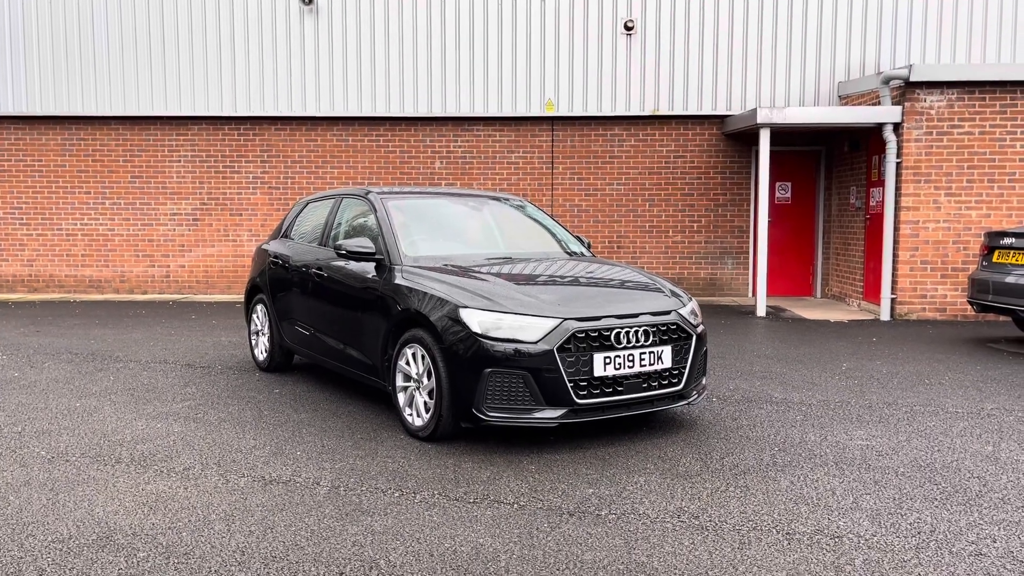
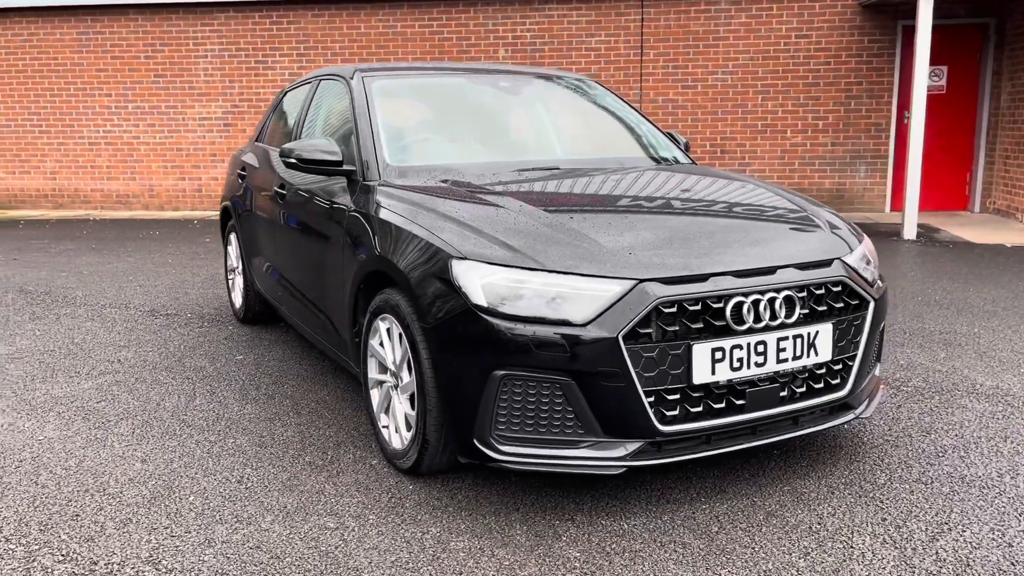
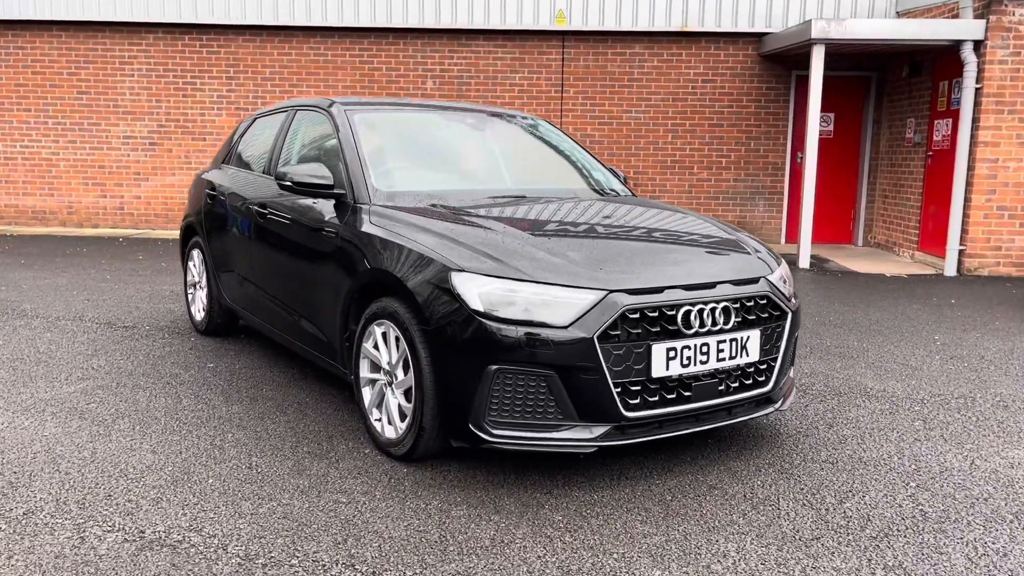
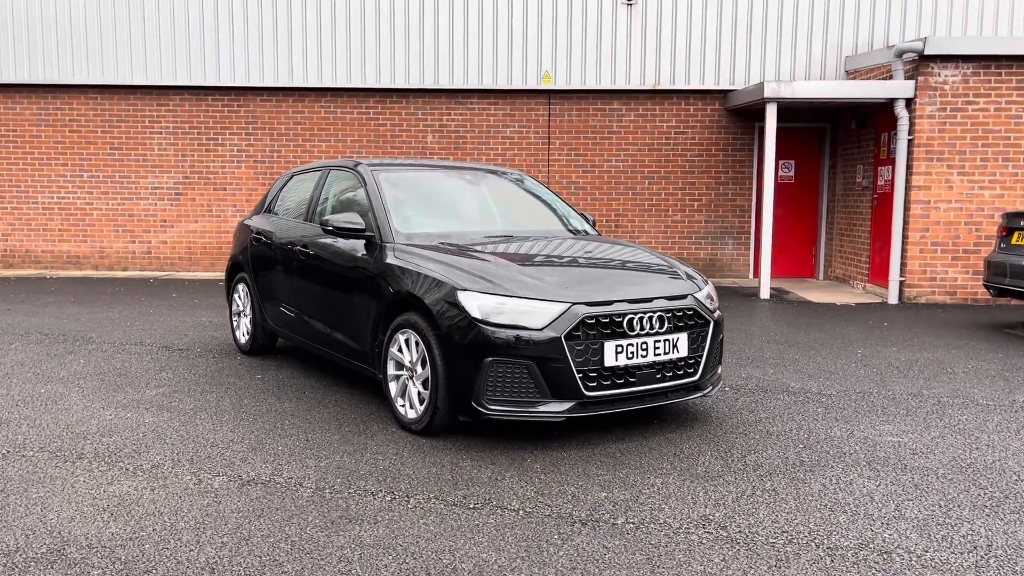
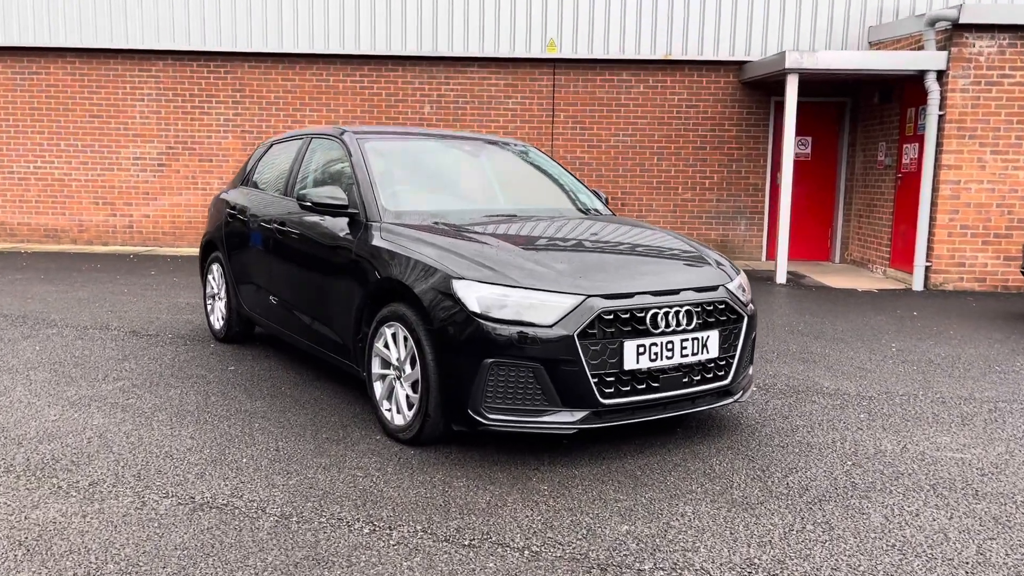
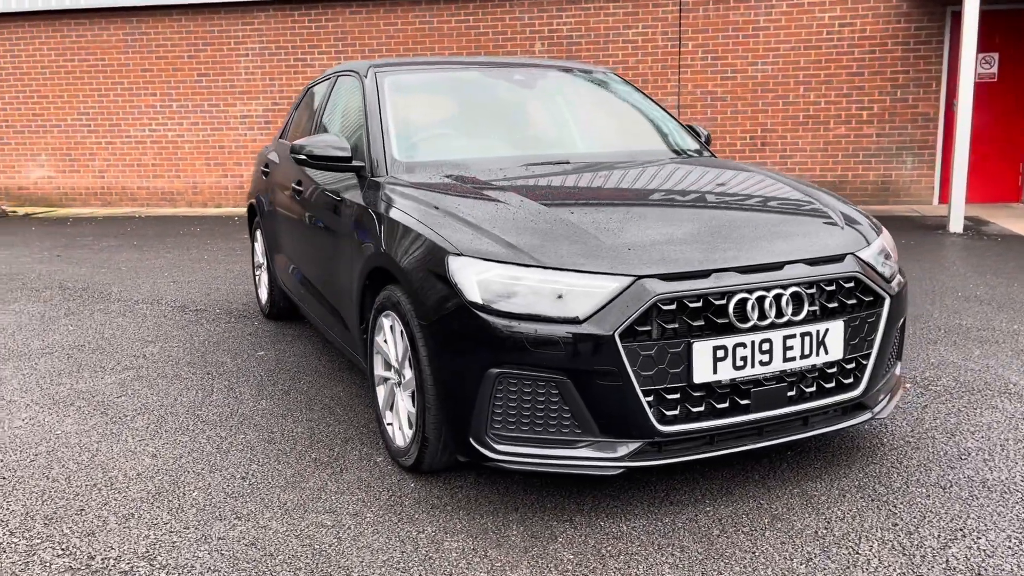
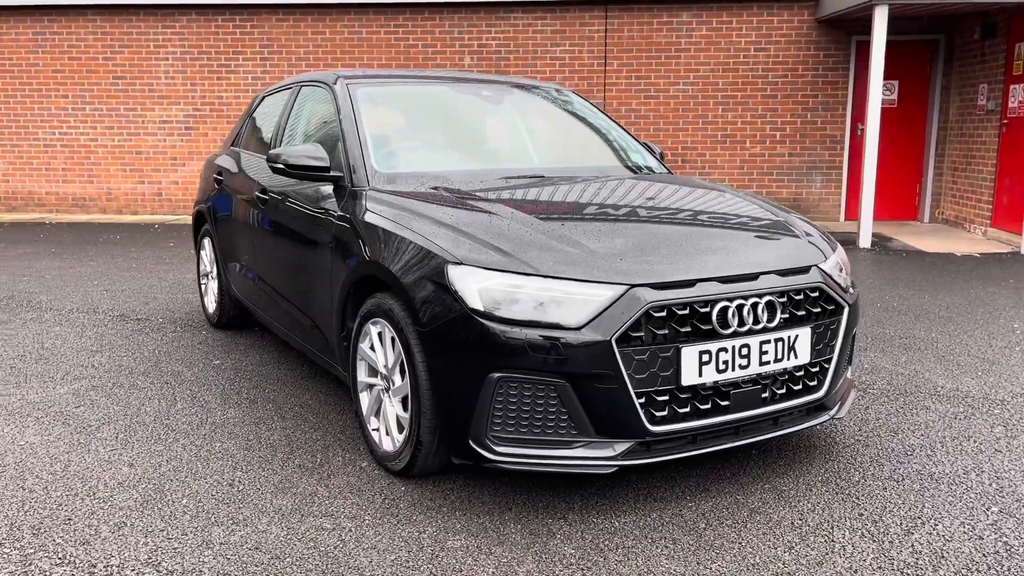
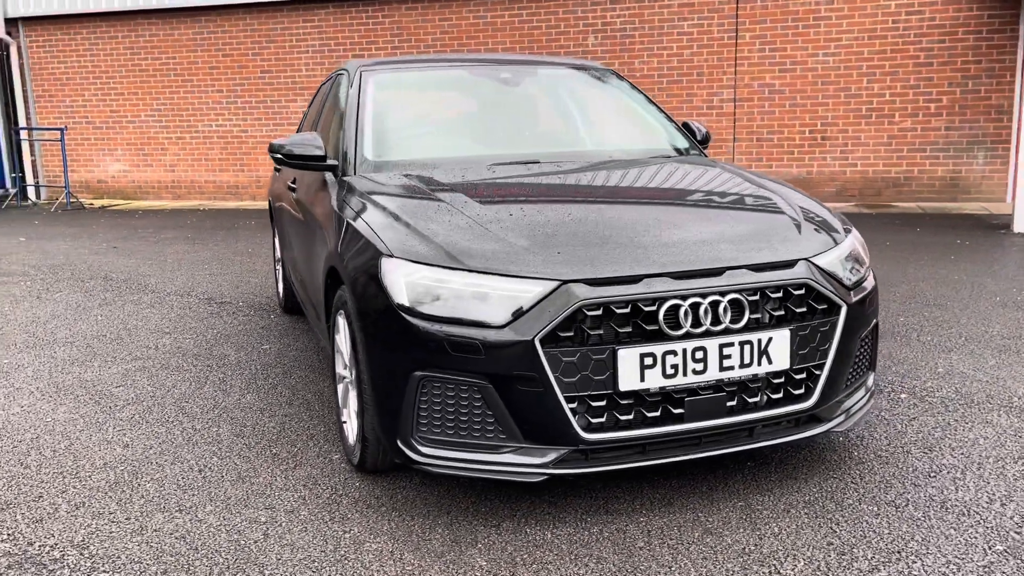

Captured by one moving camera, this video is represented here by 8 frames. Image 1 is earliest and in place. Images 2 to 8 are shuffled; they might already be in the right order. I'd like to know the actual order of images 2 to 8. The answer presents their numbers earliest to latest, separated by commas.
4, 5, 3, 7, 2, 6, 8
